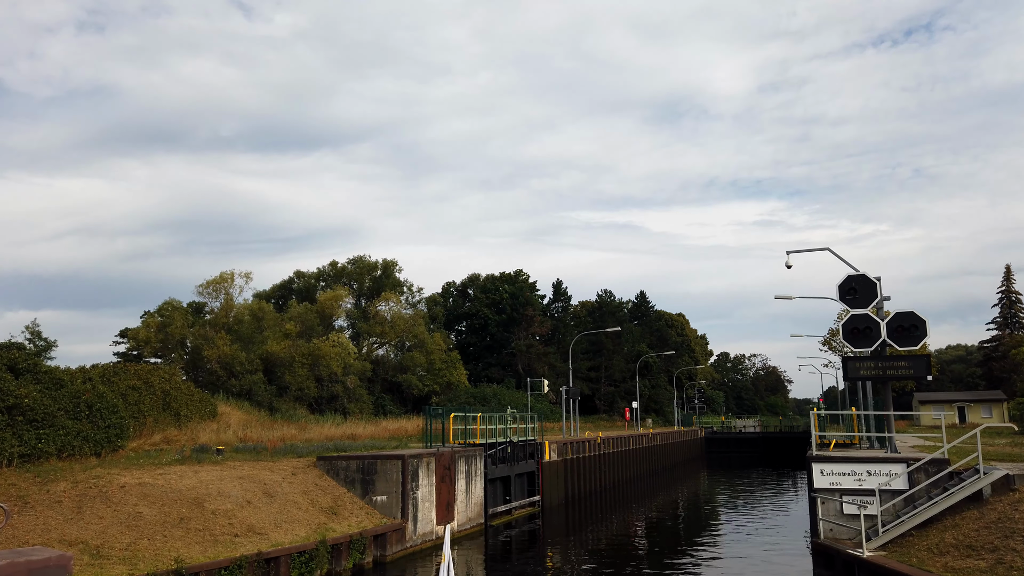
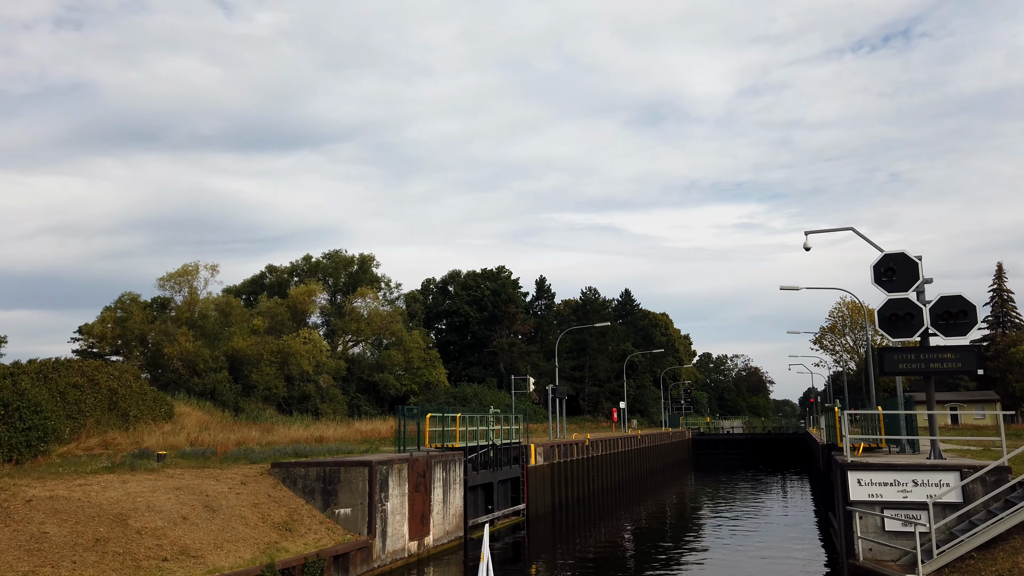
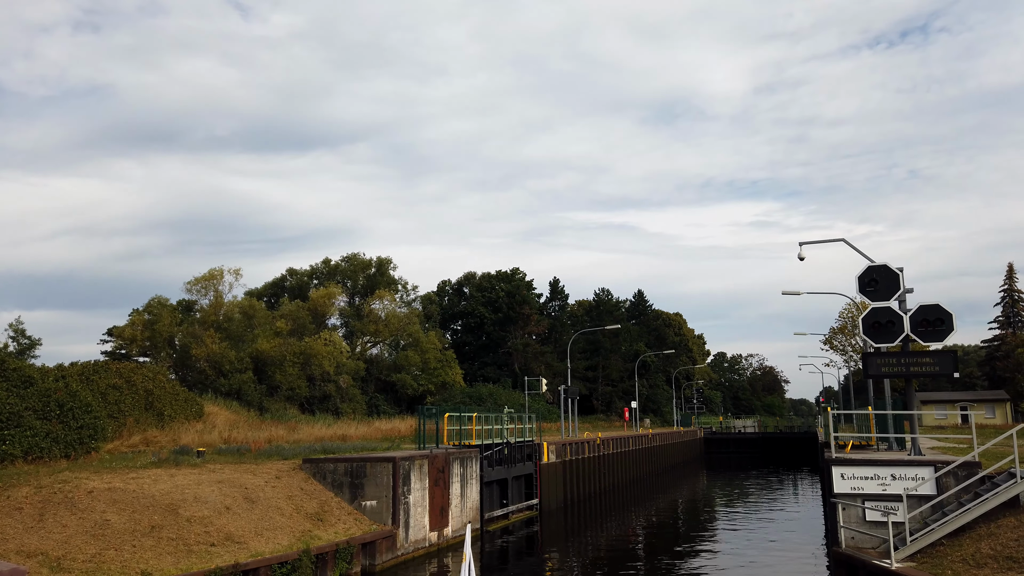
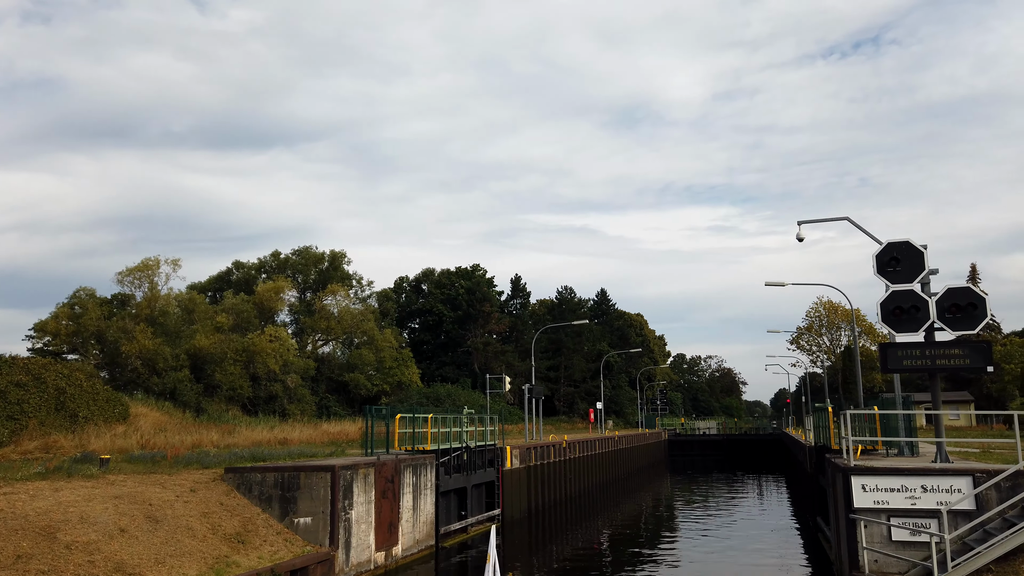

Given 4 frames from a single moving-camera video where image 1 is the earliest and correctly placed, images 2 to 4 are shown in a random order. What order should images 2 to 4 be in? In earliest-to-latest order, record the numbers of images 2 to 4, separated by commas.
3, 2, 4
